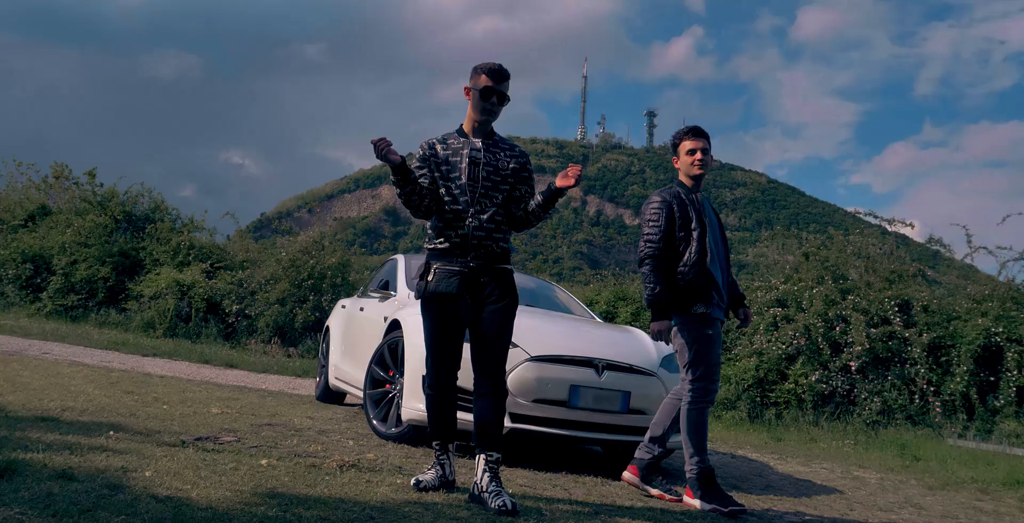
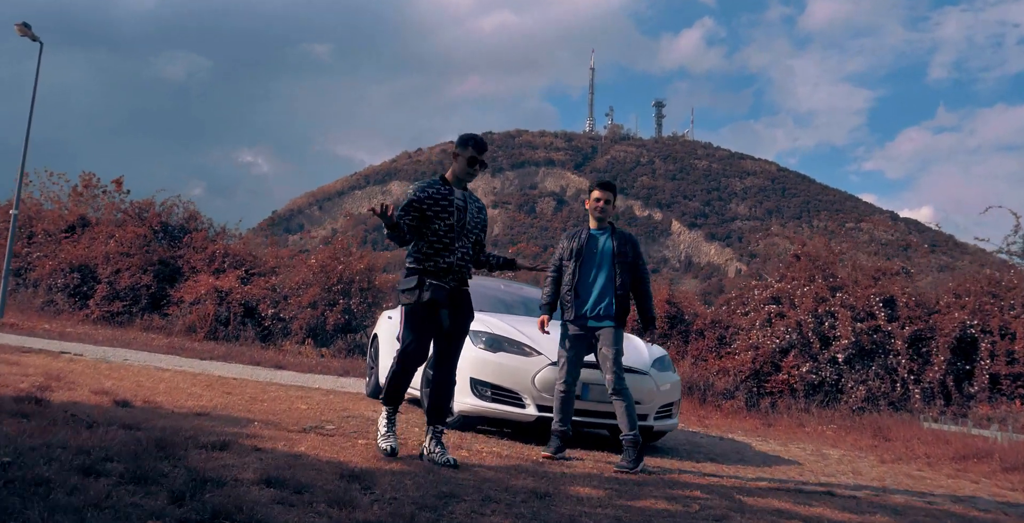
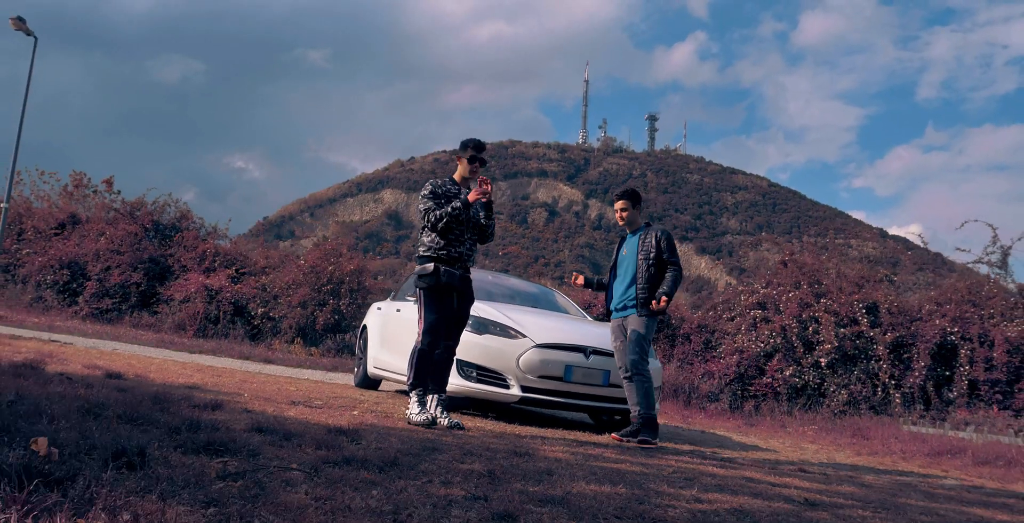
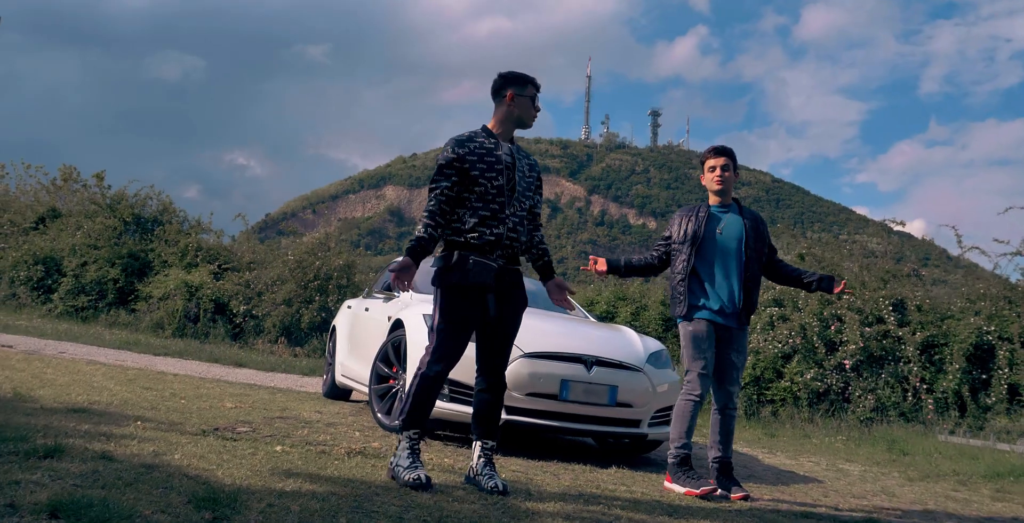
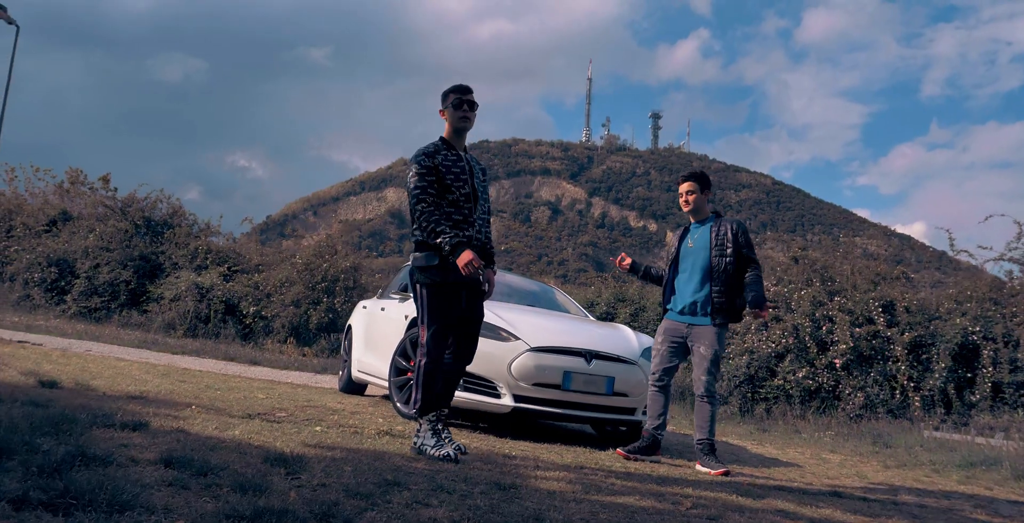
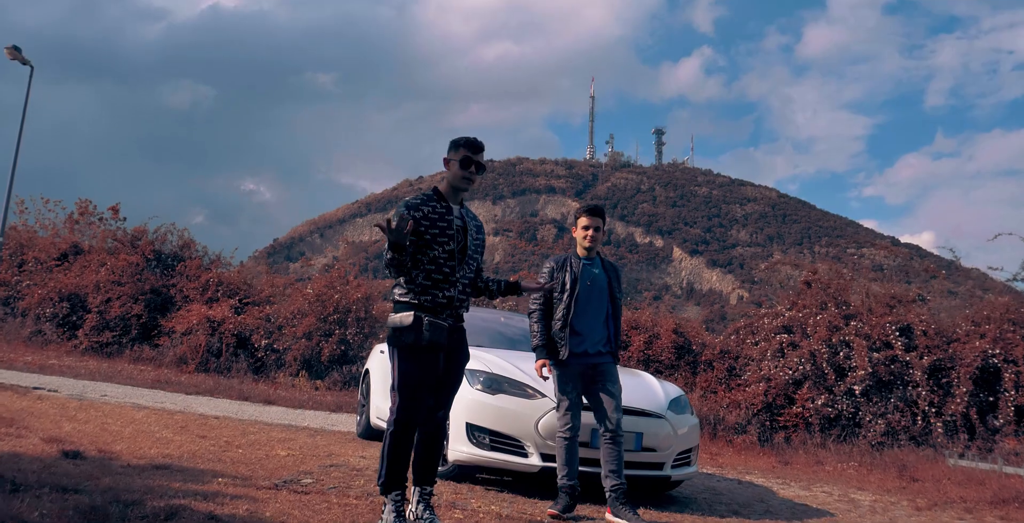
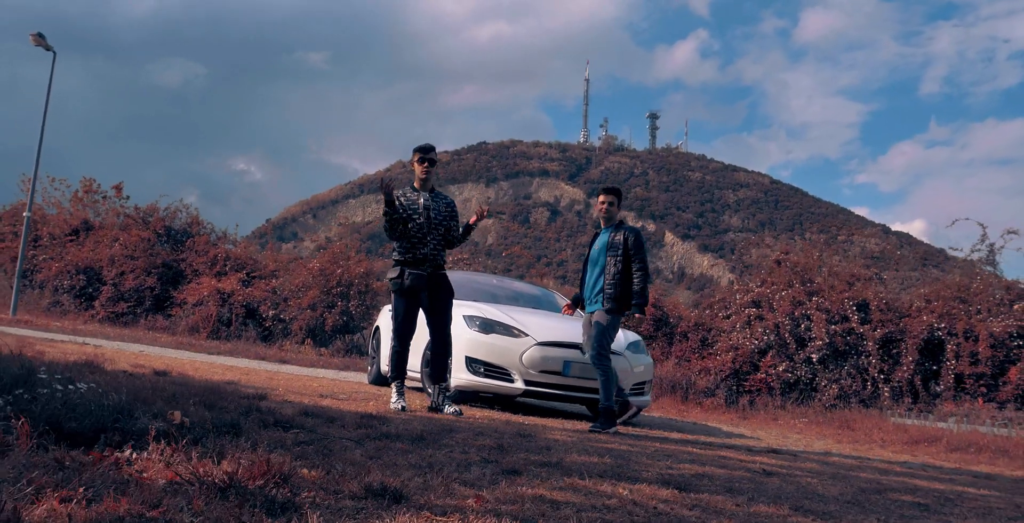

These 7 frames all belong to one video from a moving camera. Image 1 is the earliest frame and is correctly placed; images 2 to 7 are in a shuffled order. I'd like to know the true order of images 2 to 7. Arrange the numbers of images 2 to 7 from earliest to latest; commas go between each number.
4, 5, 3, 7, 2, 6
